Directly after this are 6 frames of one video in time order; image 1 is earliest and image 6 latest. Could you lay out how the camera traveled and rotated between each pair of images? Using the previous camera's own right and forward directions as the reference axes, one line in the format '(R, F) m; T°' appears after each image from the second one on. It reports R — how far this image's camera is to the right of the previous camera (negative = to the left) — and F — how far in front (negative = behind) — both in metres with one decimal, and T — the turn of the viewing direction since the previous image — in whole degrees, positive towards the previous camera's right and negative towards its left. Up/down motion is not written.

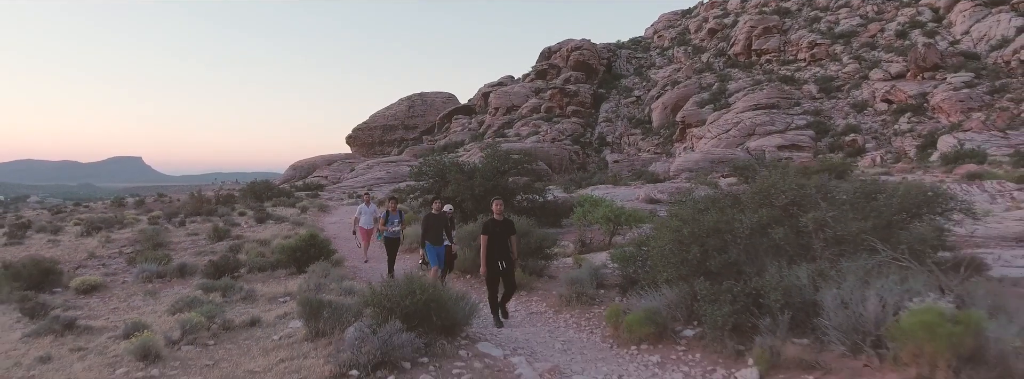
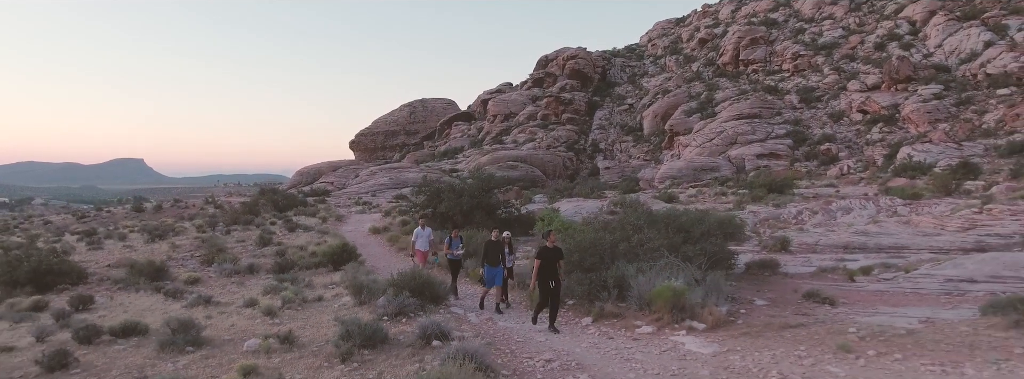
(+0.6, -2.8) m; 0°
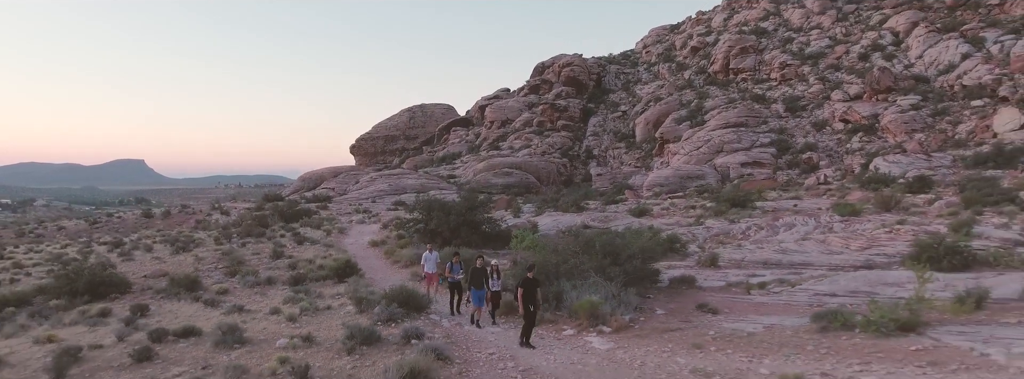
(+0.6, -1.9) m; 0°
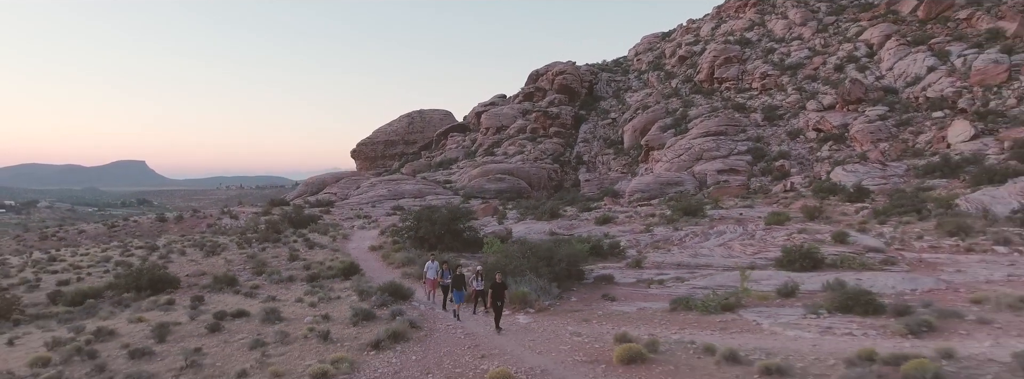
(+1.0, -3.2) m; 0°
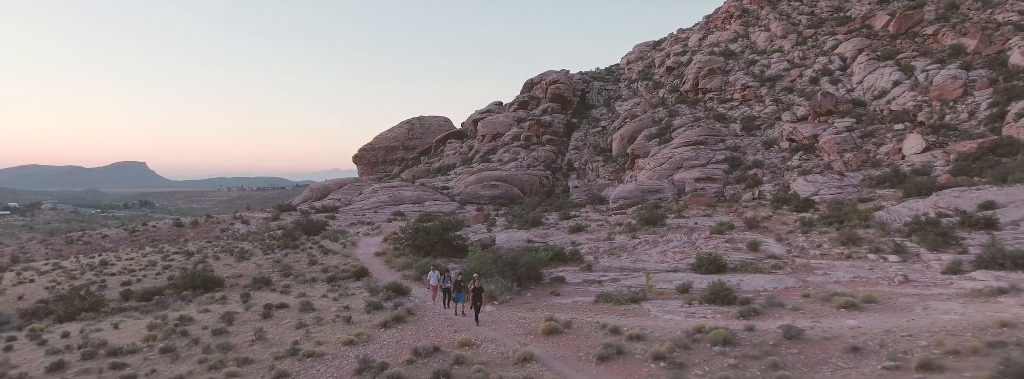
(+0.9, -3.8) m; 0°
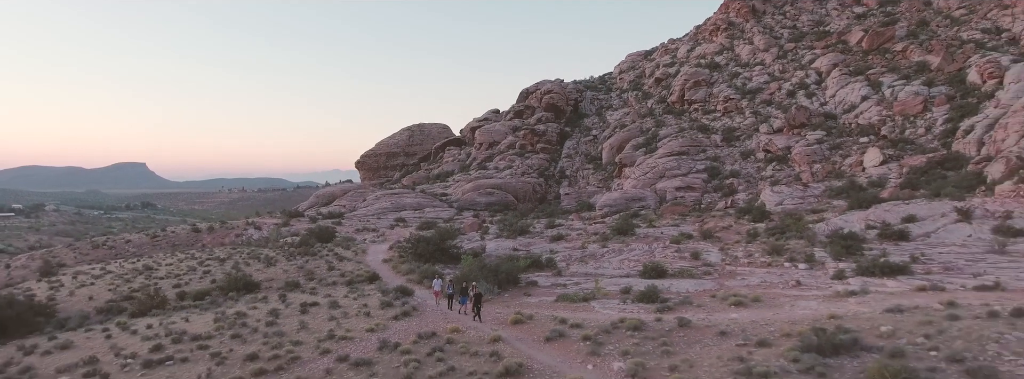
(+0.7, -4.2) m; 0°
